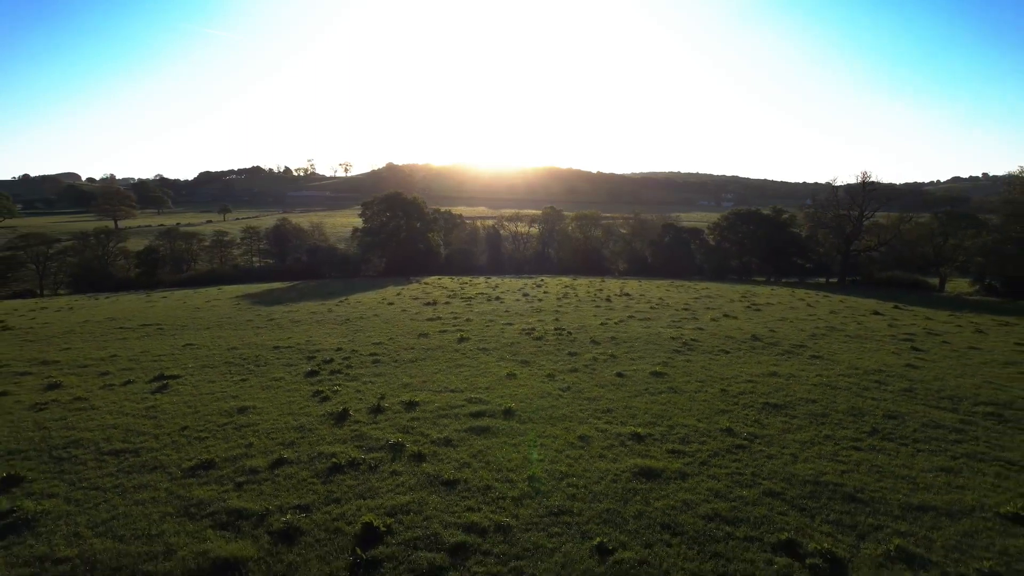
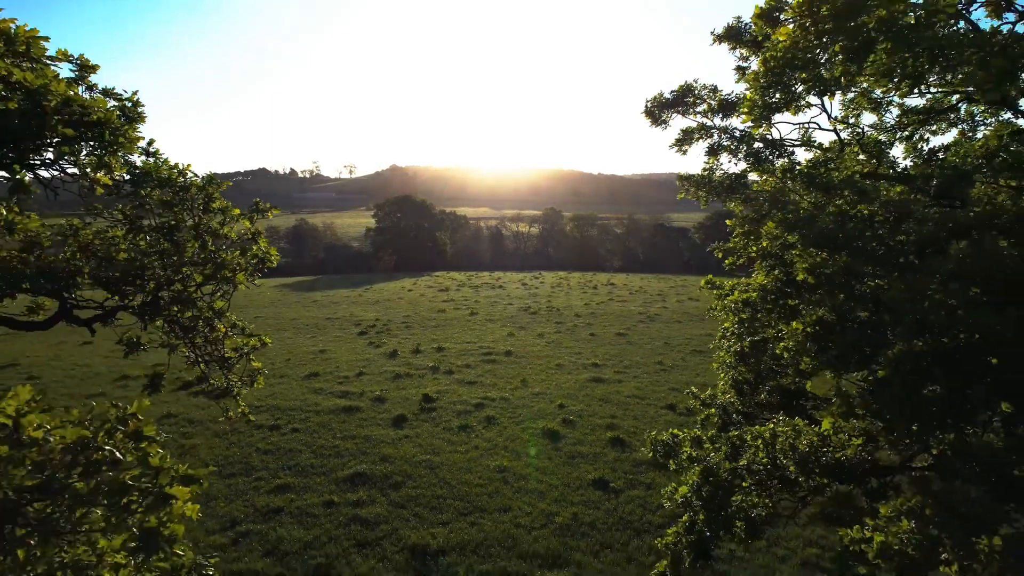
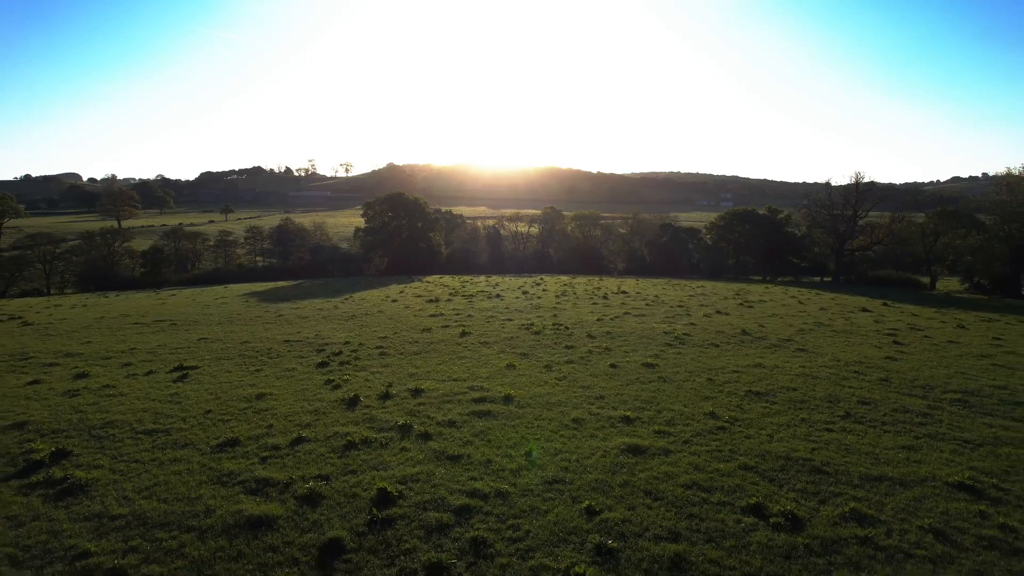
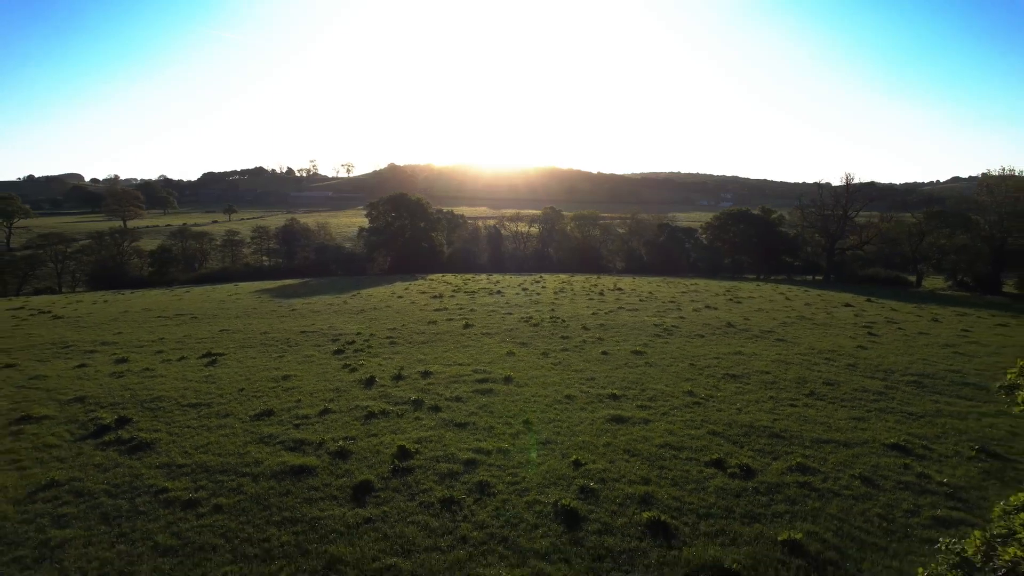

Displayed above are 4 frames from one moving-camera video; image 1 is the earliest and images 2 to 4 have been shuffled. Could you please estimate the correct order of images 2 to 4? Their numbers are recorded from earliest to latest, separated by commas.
3, 4, 2
